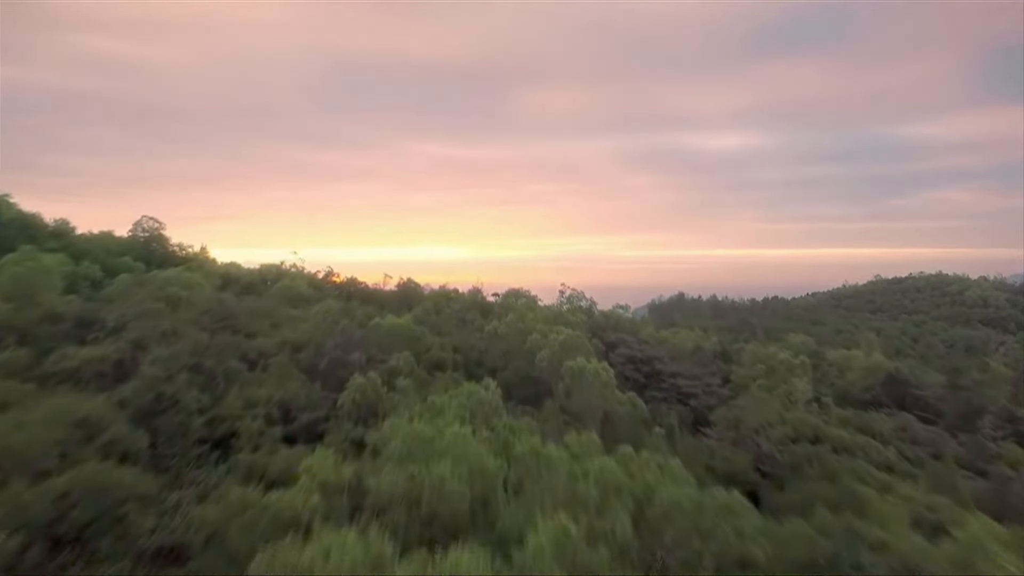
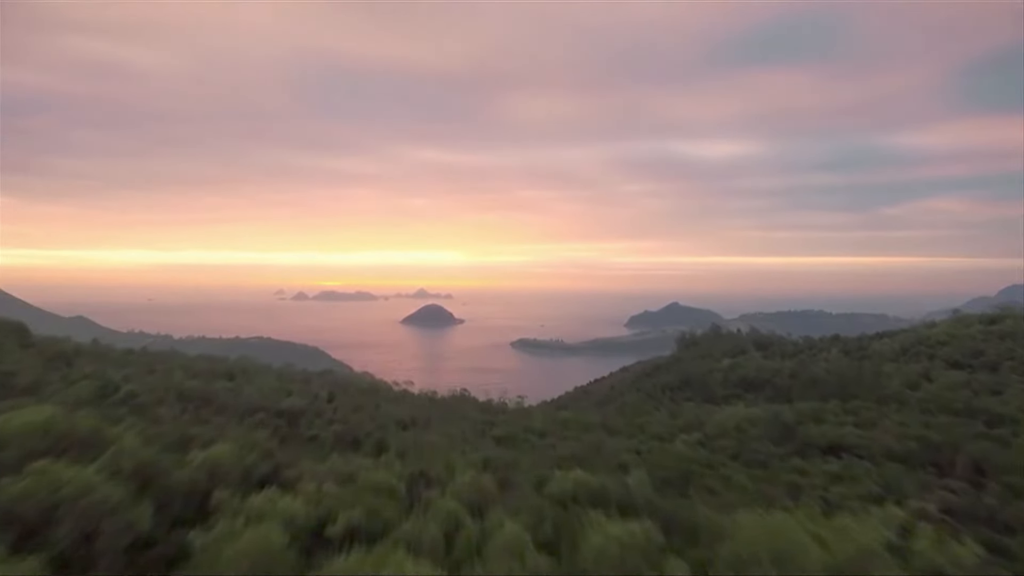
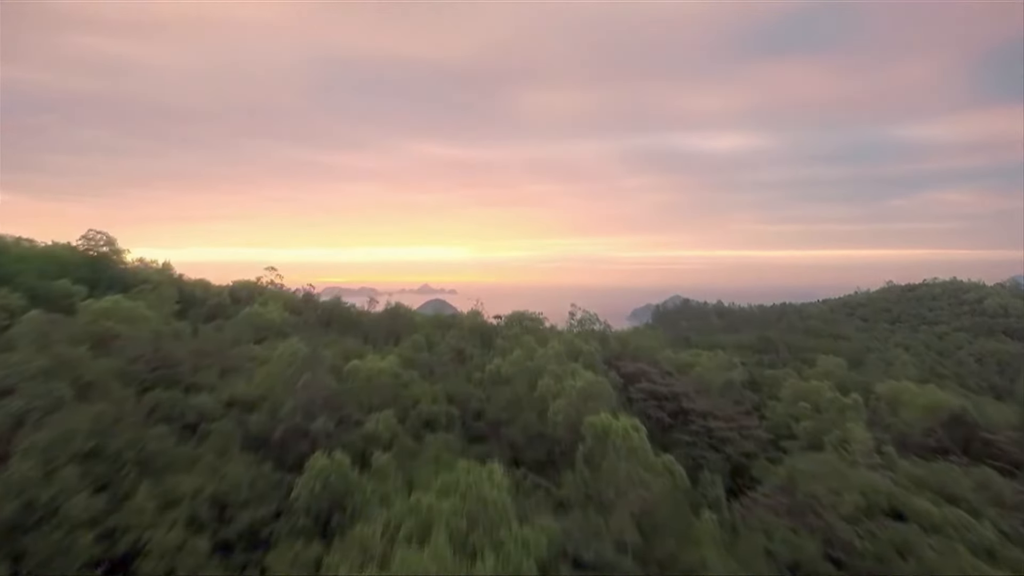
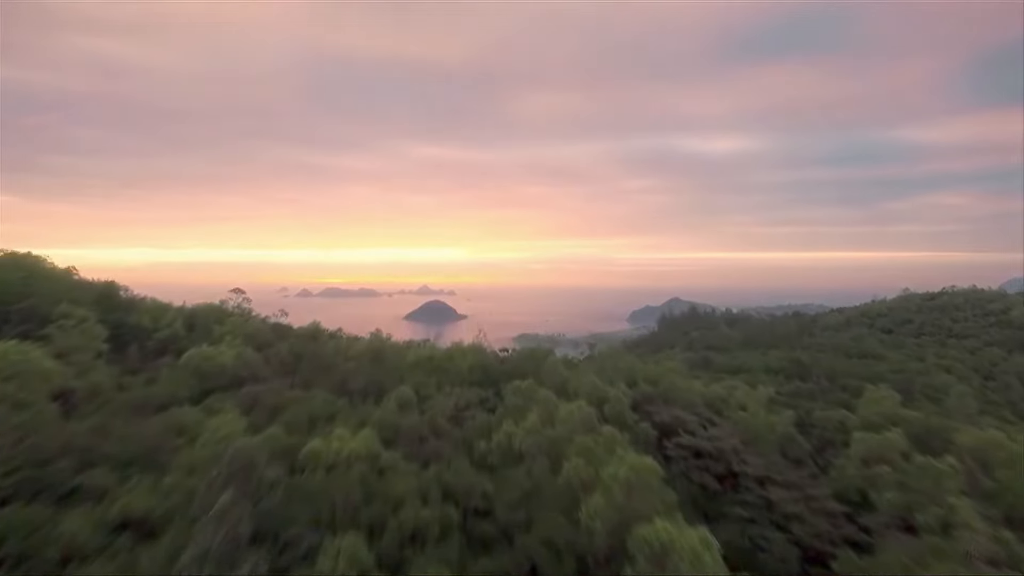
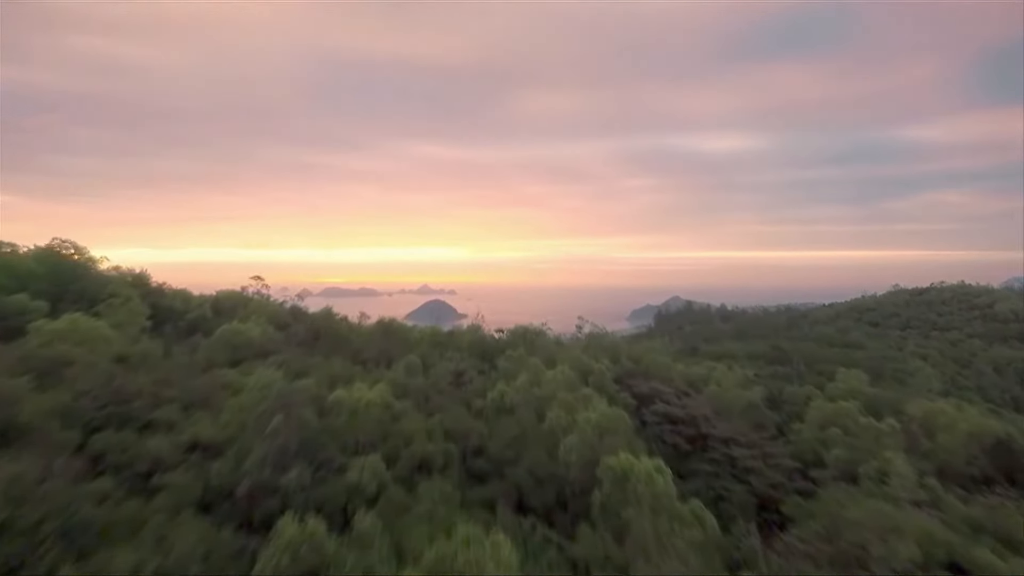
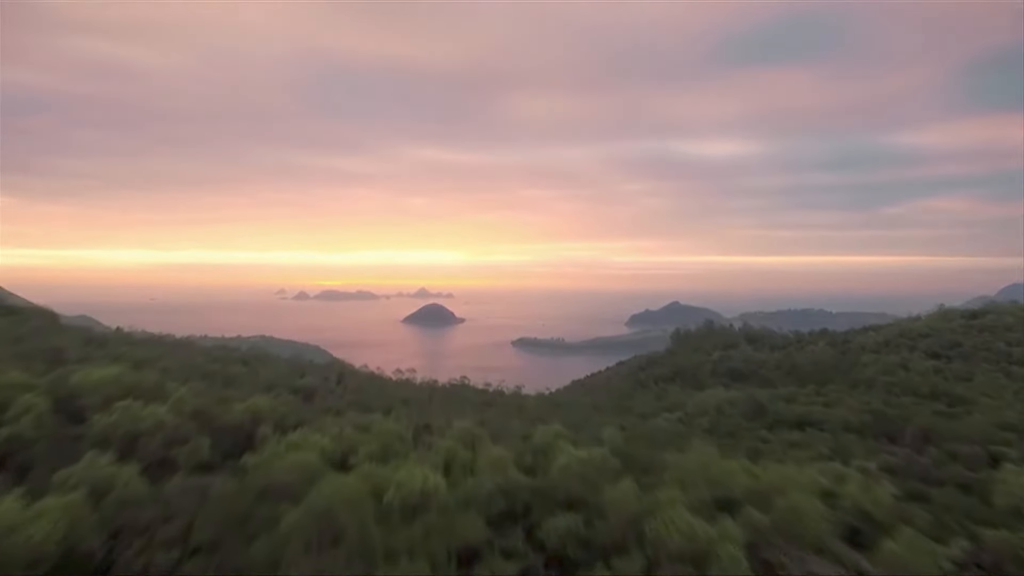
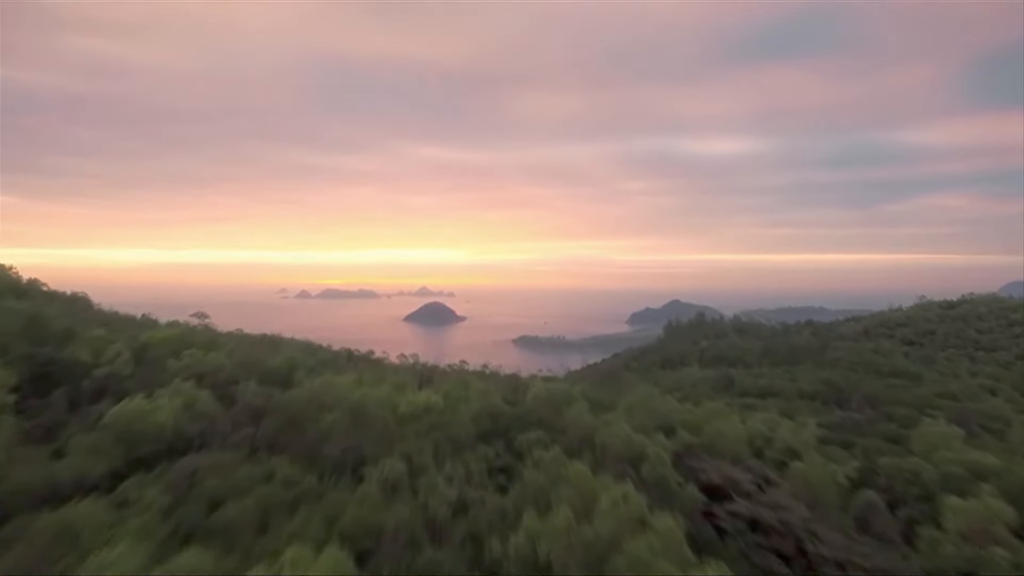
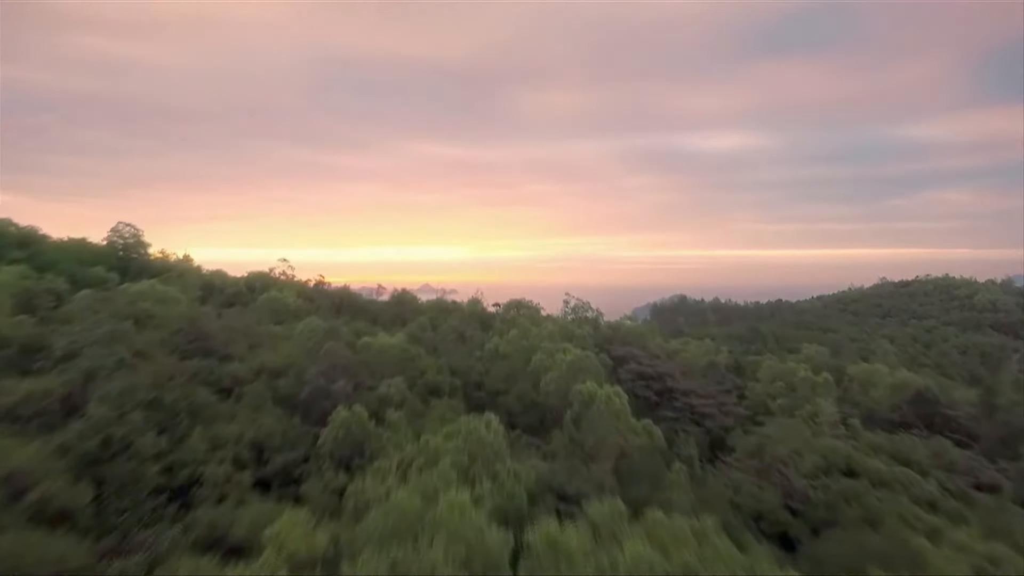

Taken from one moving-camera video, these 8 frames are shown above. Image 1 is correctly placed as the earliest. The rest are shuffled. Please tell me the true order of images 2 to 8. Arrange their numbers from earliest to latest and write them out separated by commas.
8, 3, 5, 4, 7, 6, 2
